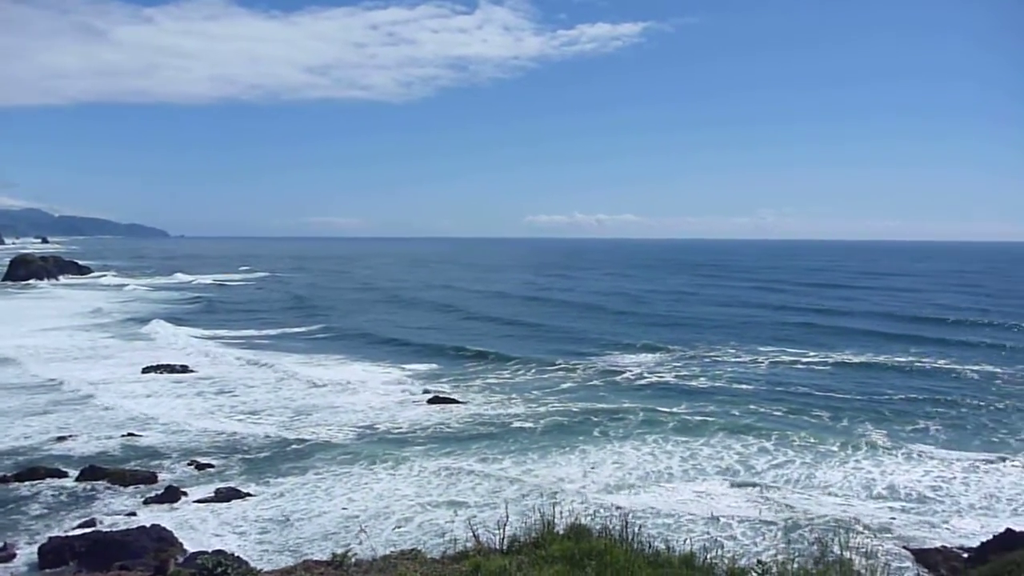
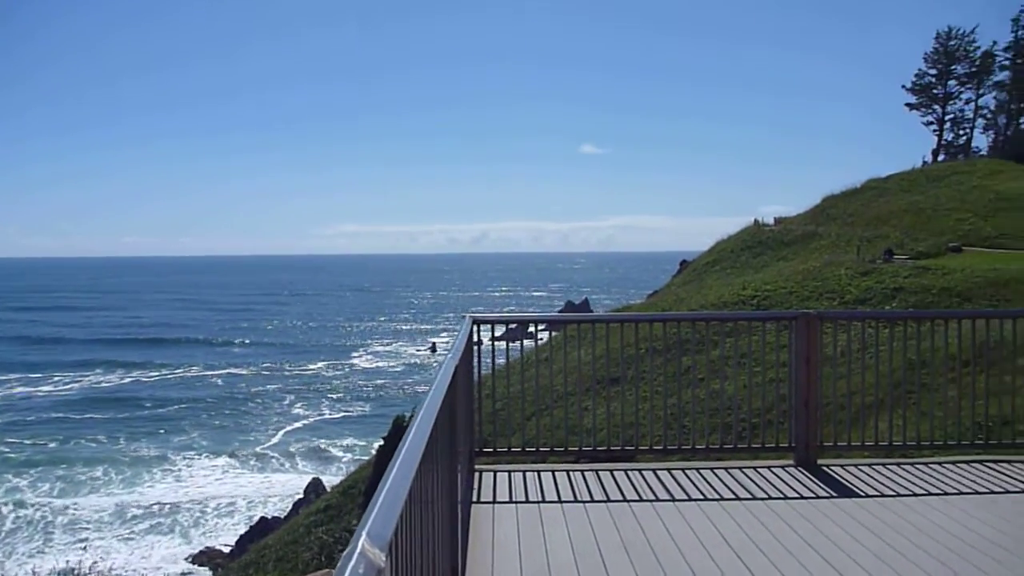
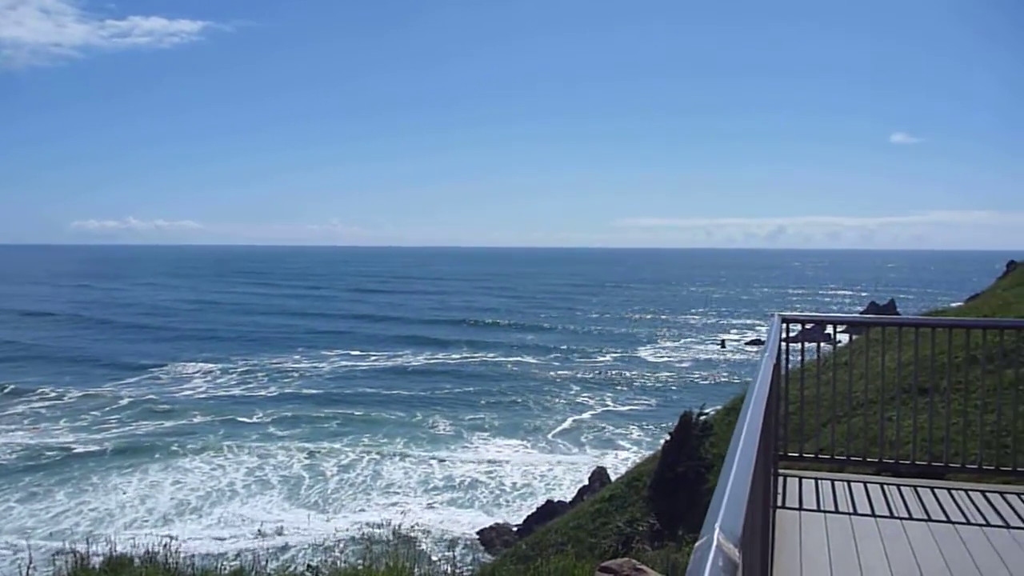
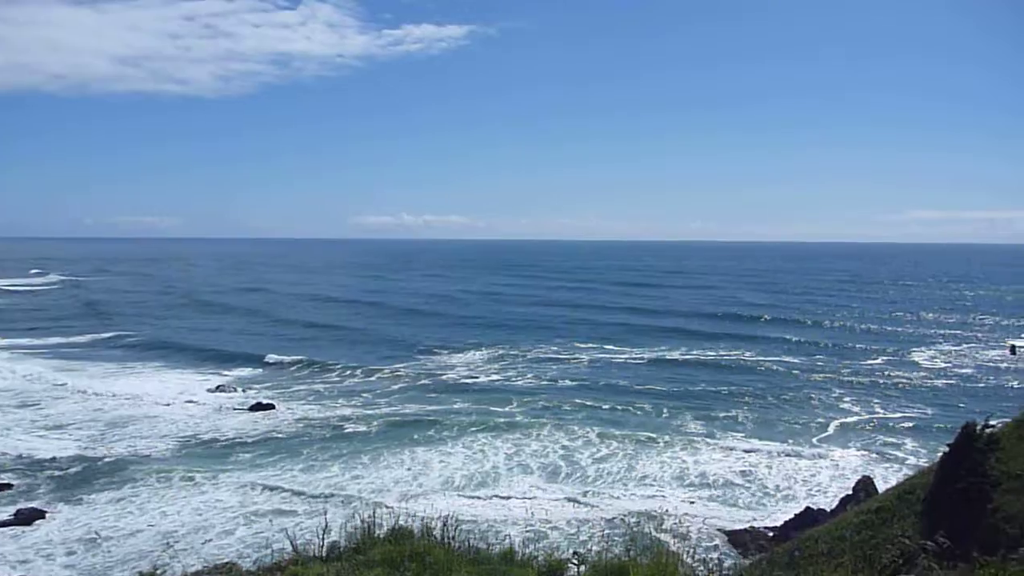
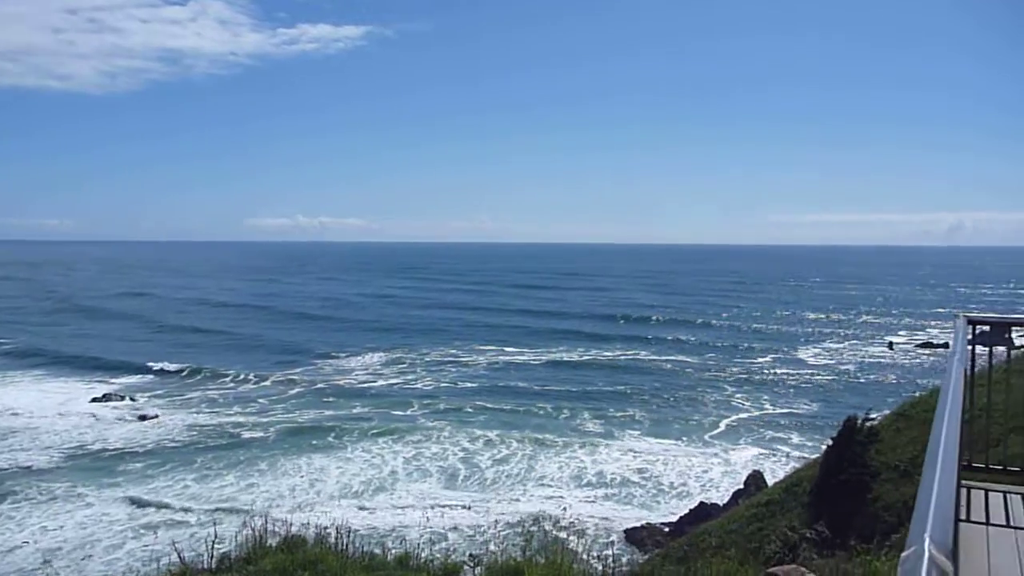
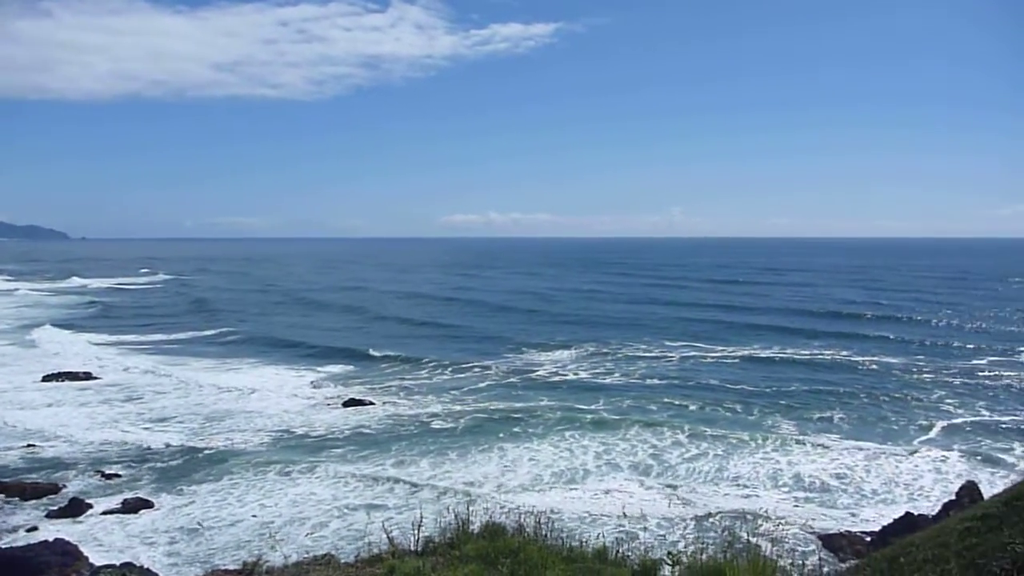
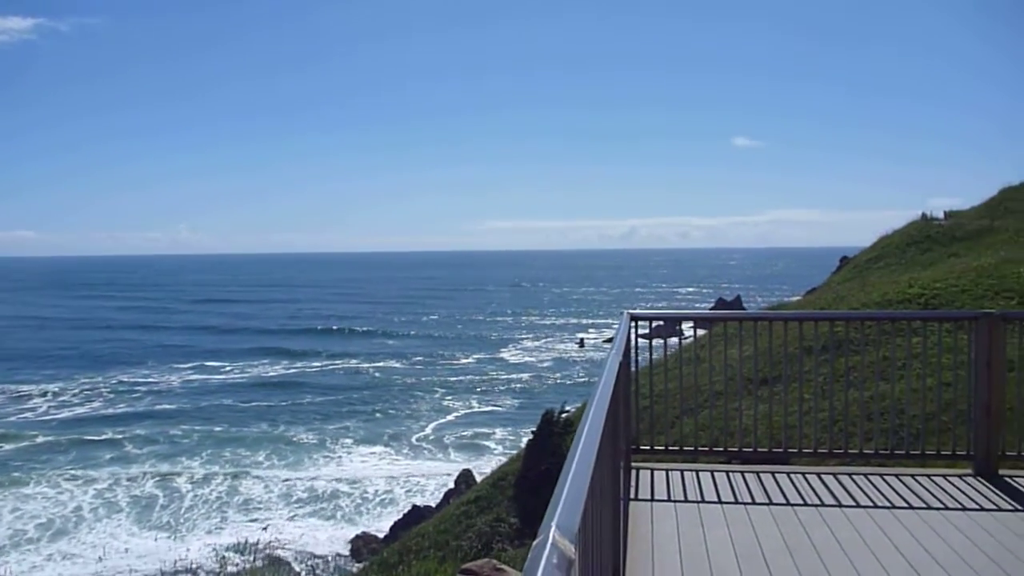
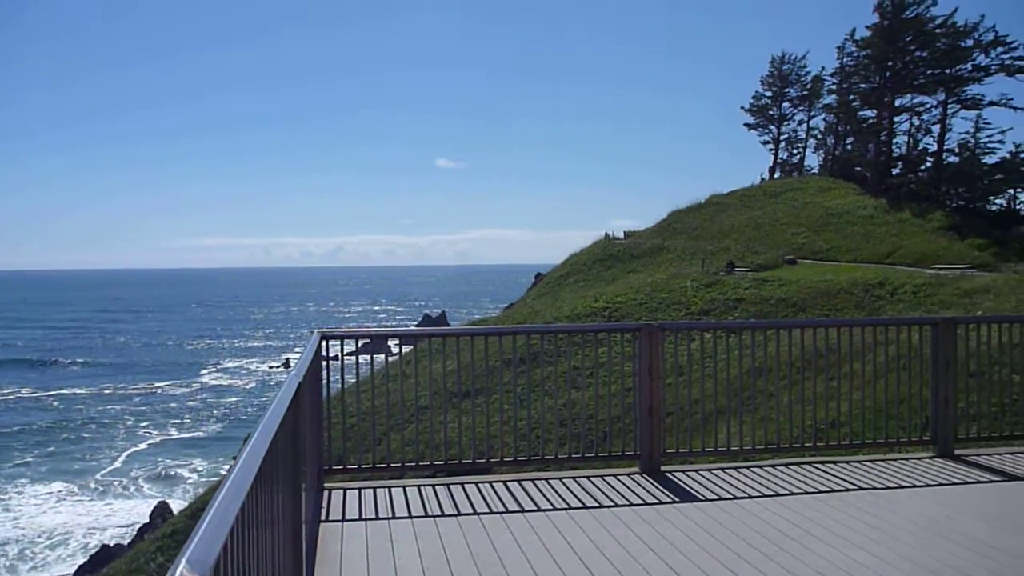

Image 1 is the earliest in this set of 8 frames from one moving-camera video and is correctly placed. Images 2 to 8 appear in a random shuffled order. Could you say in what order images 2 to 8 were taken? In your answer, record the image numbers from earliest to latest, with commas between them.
6, 4, 5, 3, 7, 2, 8
